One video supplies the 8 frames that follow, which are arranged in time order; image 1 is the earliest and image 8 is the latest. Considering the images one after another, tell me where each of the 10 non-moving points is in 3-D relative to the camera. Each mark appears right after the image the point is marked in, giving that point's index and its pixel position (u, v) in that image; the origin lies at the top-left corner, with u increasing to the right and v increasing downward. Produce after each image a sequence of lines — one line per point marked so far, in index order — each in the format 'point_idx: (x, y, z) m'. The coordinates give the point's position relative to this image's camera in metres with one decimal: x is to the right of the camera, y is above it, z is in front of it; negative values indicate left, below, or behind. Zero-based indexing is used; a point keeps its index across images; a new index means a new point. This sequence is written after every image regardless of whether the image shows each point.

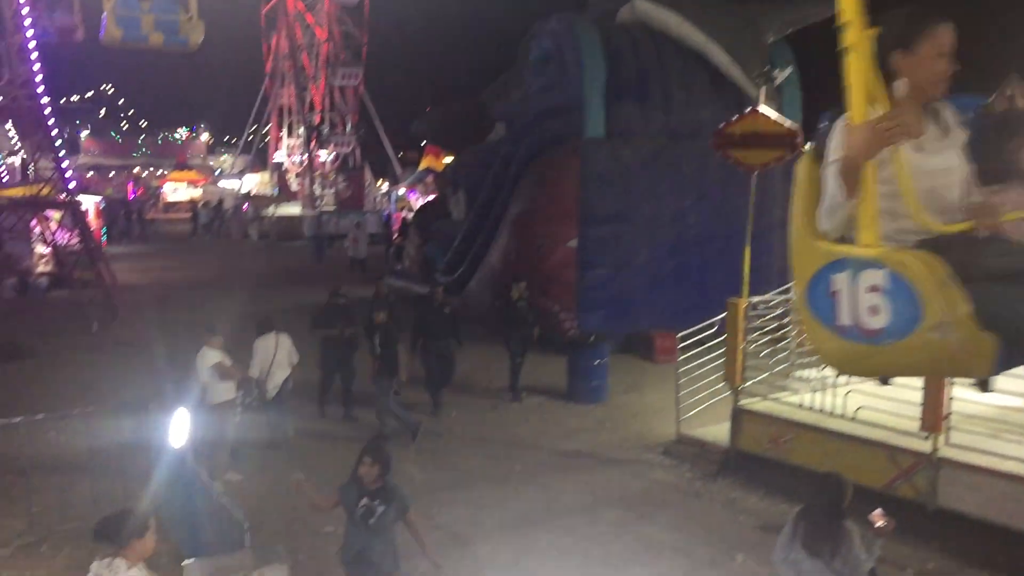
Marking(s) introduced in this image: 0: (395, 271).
0: (-2.4, +0.4, +20.0) m
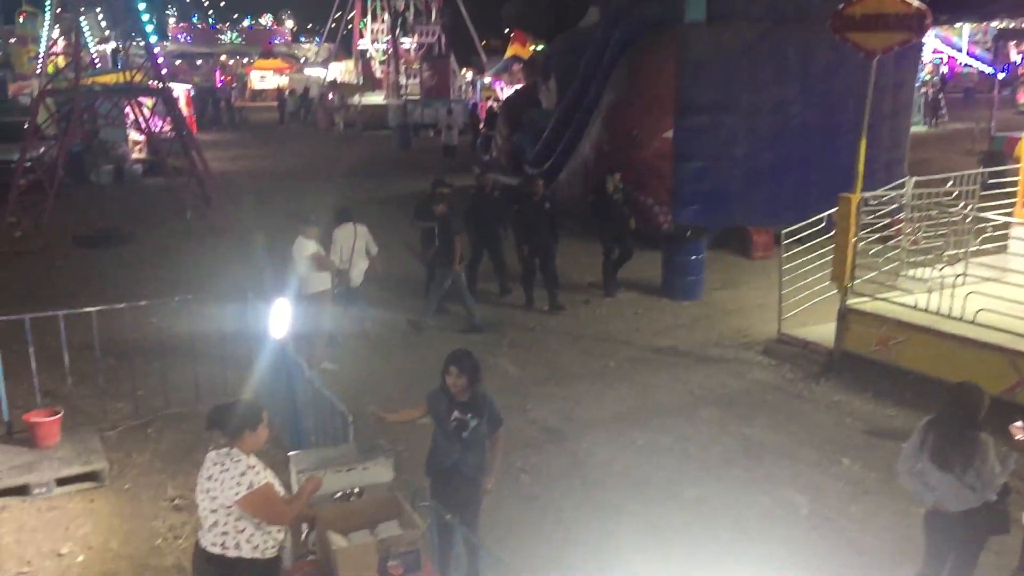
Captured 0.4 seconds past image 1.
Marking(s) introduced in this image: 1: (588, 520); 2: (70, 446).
0: (-0.6, +2.6, +19.7) m
1: (+0.4, -1.3, +5.5) m
2: (-2.8, -1.0, +6.3) m
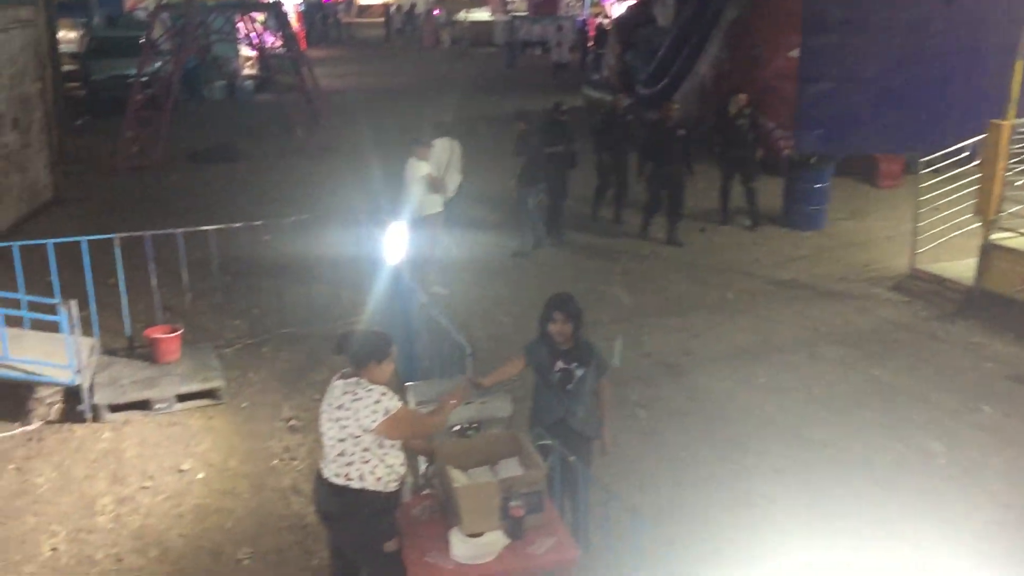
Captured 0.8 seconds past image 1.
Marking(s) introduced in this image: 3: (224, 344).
0: (+1.5, +4.0, +19.2) m
1: (+1.1, -0.9, +5.3) m
2: (-2.1, -0.5, +6.4) m
3: (-2.0, -0.4, +7.0) m
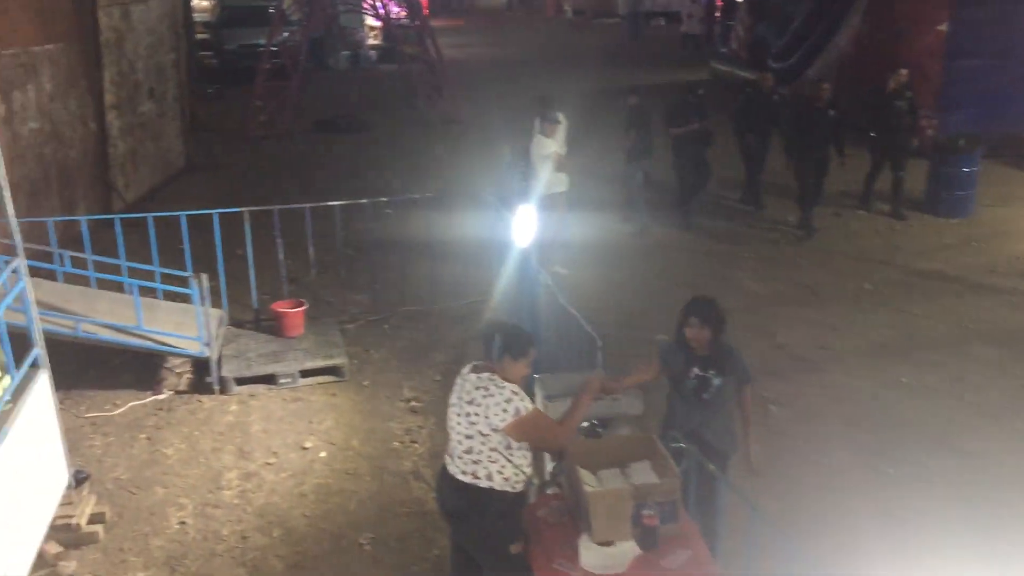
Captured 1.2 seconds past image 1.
0: (+3.9, +4.4, +18.5) m
1: (+1.7, -0.9, +5.0) m
2: (-1.3, -0.3, +6.4) m
3: (-1.2, -0.2, +7.0) m
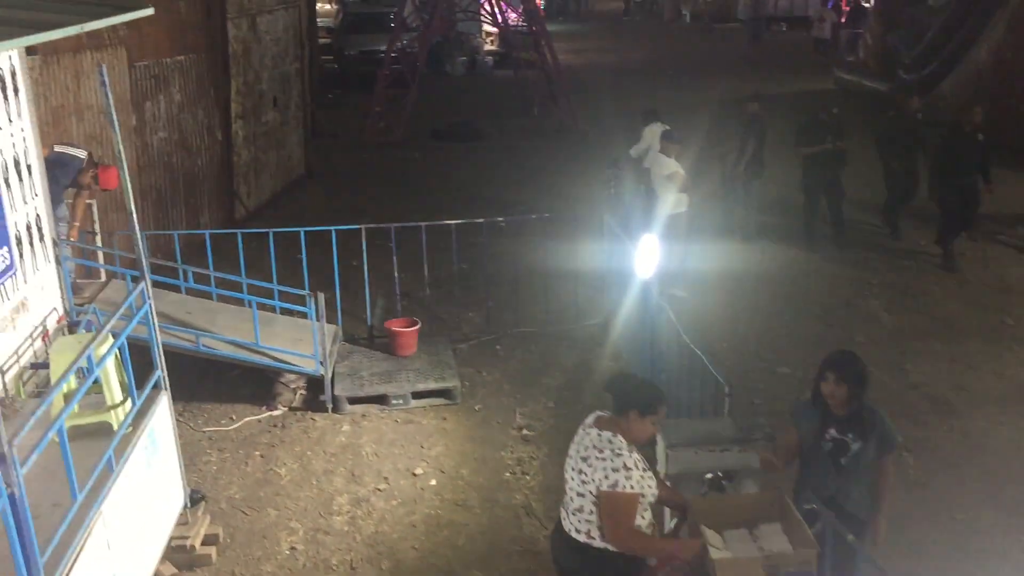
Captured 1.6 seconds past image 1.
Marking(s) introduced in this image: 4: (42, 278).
0: (+6.0, +4.1, +17.9) m
1: (+2.3, -1.1, +4.6) m
2: (-0.6, -0.5, +6.4) m
3: (-0.4, -0.4, +6.9) m
4: (-2.5, +0.1, +5.3) m
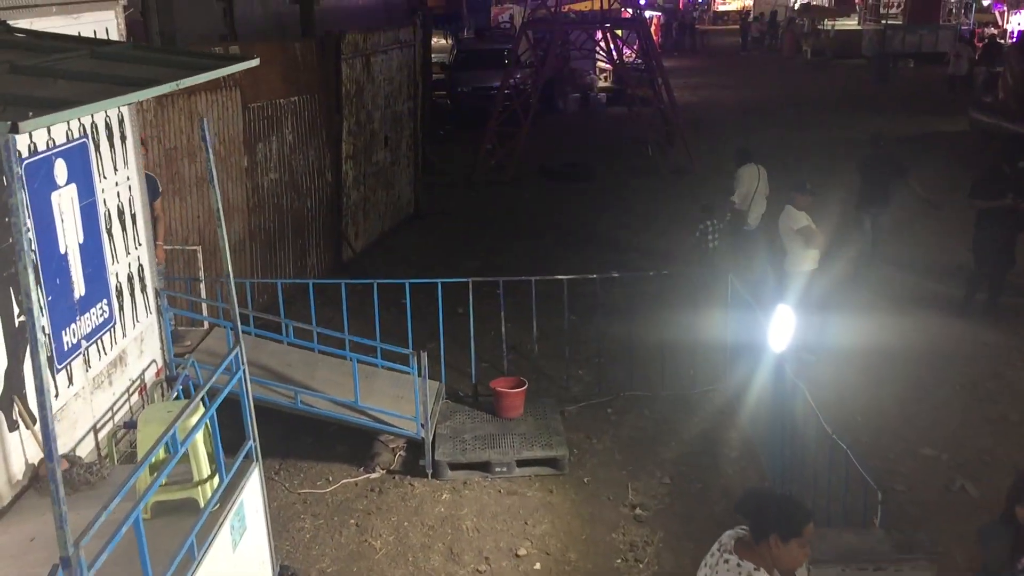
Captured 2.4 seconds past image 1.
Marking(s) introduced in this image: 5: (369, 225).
0: (+8.0, +3.2, +16.8) m
1: (+2.7, -1.5, +3.9) m
2: (+0.1, -0.8, +6.0) m
3: (+0.4, -0.7, +6.5) m
4: (-1.9, -0.2, +5.2) m
5: (-1.5, +0.7, +10.3) m
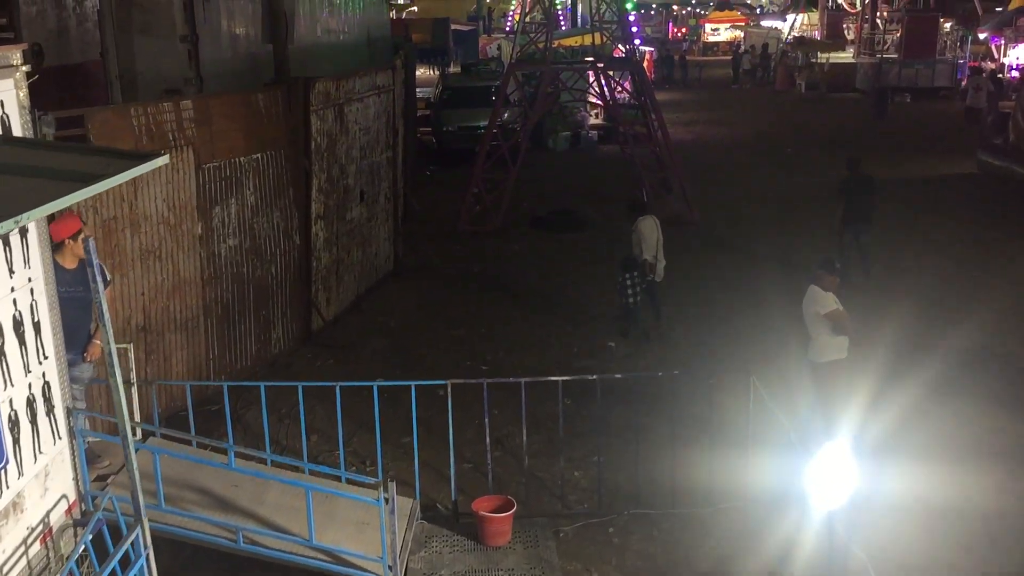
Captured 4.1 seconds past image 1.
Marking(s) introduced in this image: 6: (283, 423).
0: (+7.8, +2.4, +16.1) m
1: (+2.7, -2.0, +3.0) m
2: (0.0, -1.4, +5.1) m
3: (+0.3, -1.3, +5.6) m
4: (-2.0, -0.7, +4.2) m
5: (-1.6, 0.0, +9.4) m
6: (-1.6, -1.0, +7.1) m
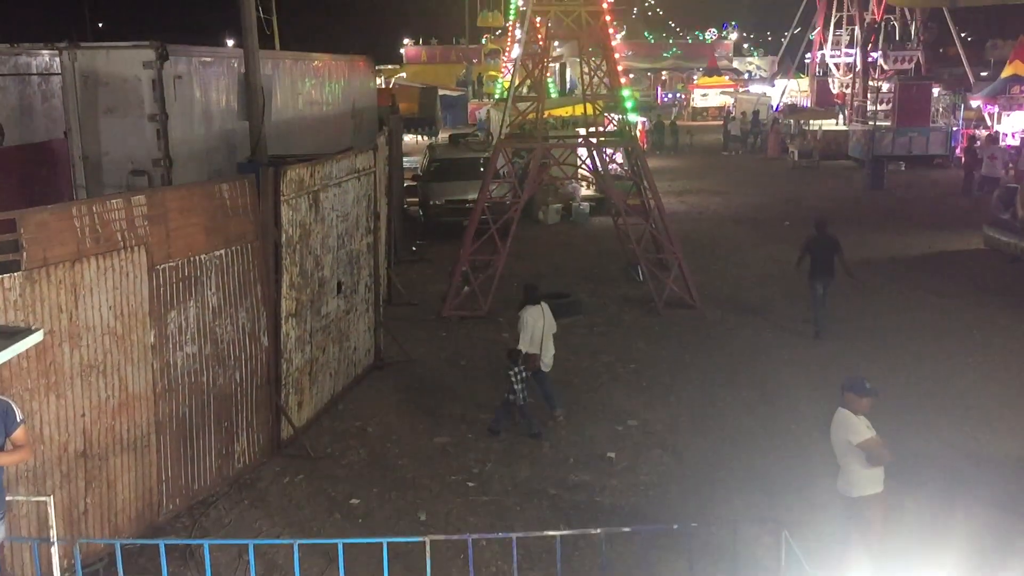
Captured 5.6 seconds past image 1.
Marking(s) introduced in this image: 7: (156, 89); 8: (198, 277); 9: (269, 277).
0: (+7.6, +1.1, +15.6) m
1: (+2.7, -2.5, +2.2) m
2: (0.0, -2.0, +4.2) m
3: (+0.2, -1.9, +4.7) m
4: (-2.0, -1.3, +3.4) m
5: (-1.7, -0.9, +8.7) m
6: (-1.7, -1.7, +6.2) m
7: (-3.8, +2.1, +10.5) m
8: (-2.2, +0.1, +6.9) m
9: (-1.9, +0.1, +7.7) m
